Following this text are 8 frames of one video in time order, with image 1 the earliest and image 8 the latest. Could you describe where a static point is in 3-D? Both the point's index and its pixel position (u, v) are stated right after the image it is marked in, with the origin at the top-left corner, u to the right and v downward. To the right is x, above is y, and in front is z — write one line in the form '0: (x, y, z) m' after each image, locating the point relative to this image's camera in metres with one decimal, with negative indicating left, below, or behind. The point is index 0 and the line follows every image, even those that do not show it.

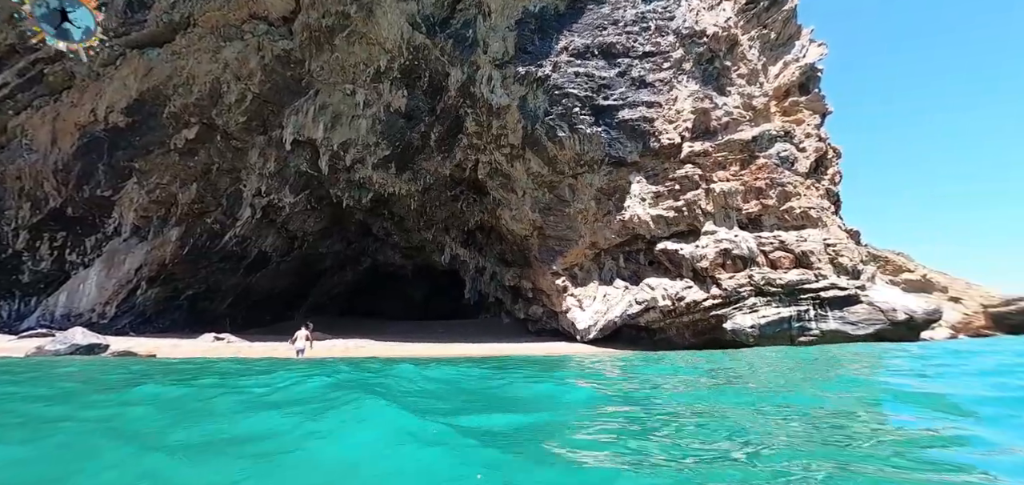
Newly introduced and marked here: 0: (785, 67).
0: (+7.8, +5.0, +13.4) m
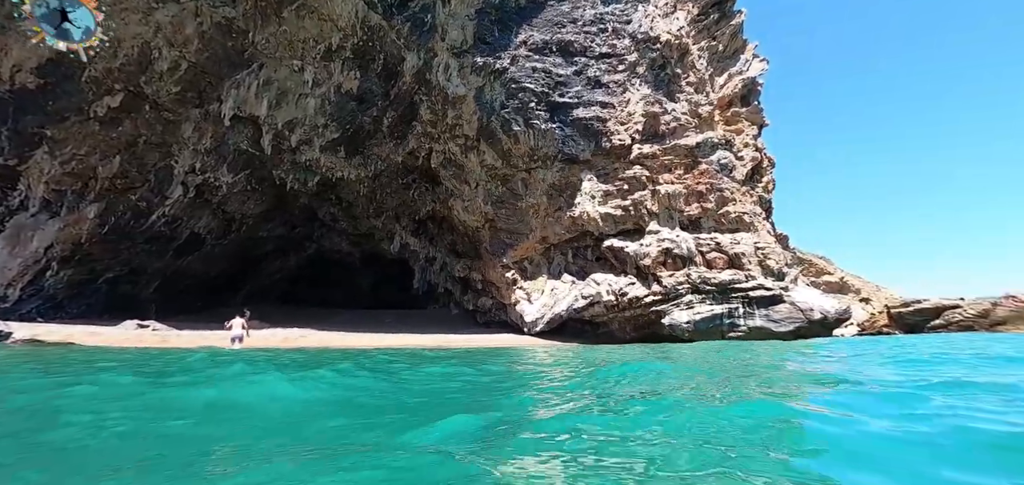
0: (+6.6, +4.9, +14.2) m
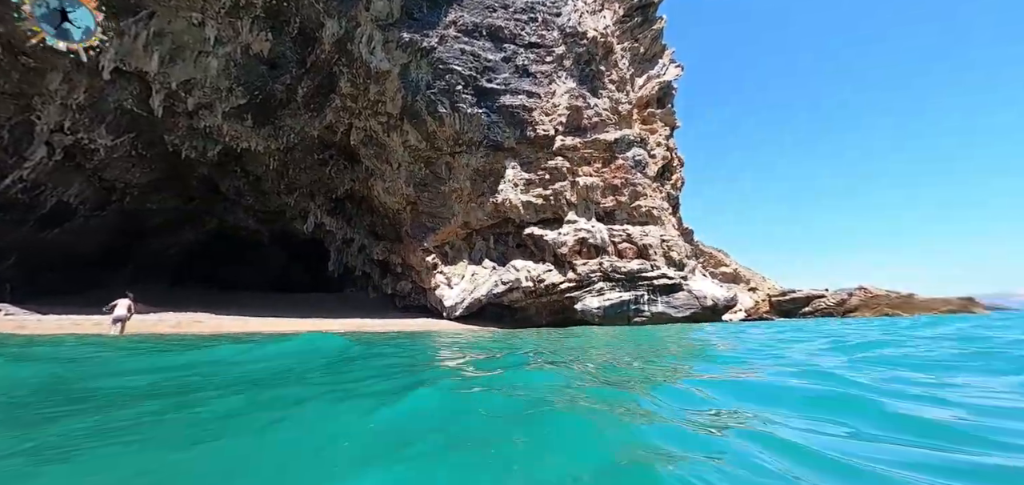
0: (+4.3, +5.2, +15.1) m
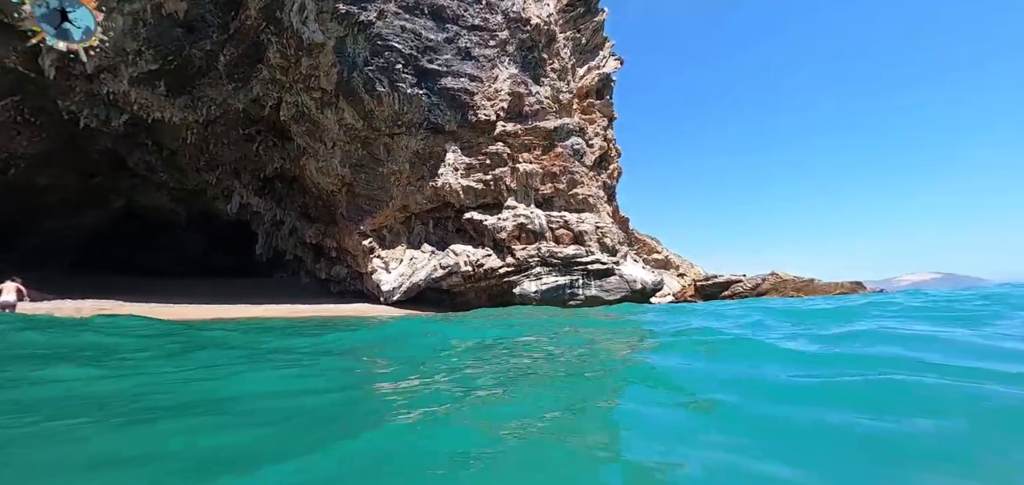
0: (+2.4, +5.6, +15.4) m
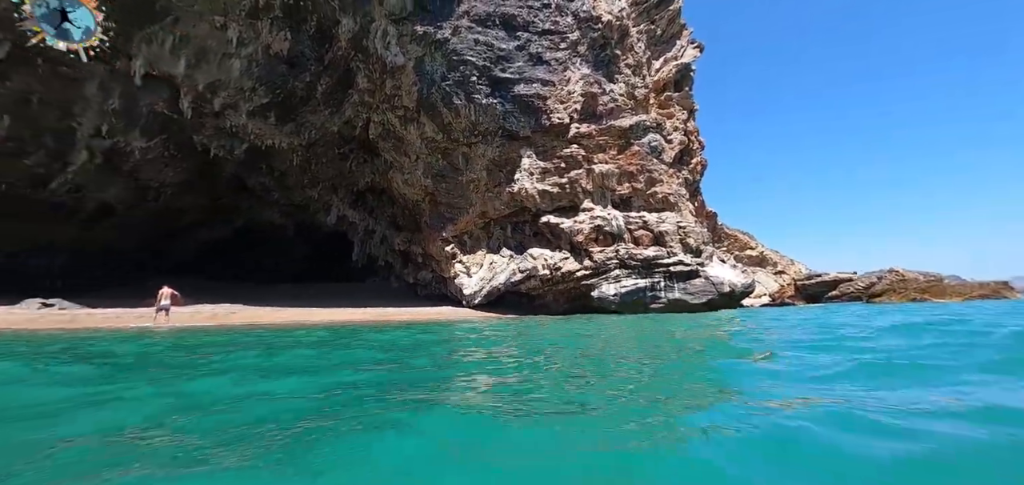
0: (+4.8, +5.6, +14.8) m
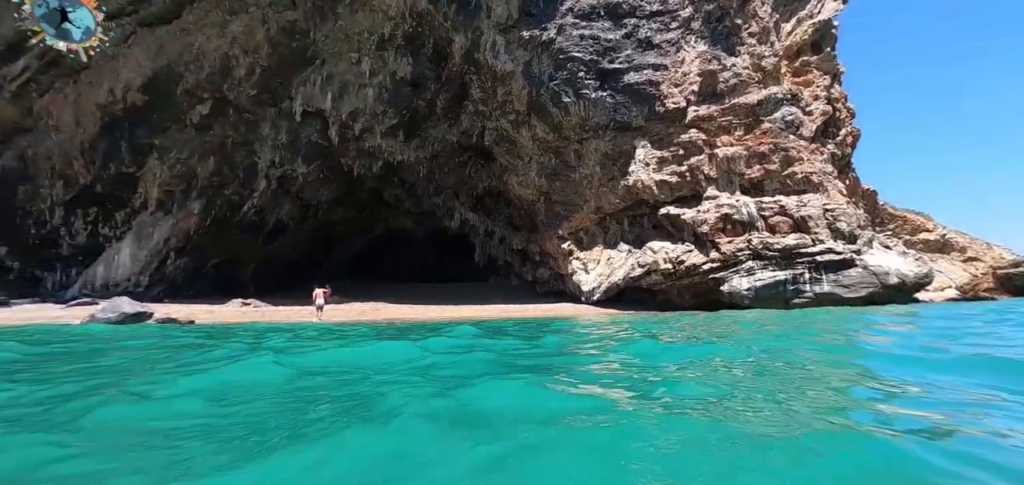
0: (+7.9, +6.0, +13.0) m
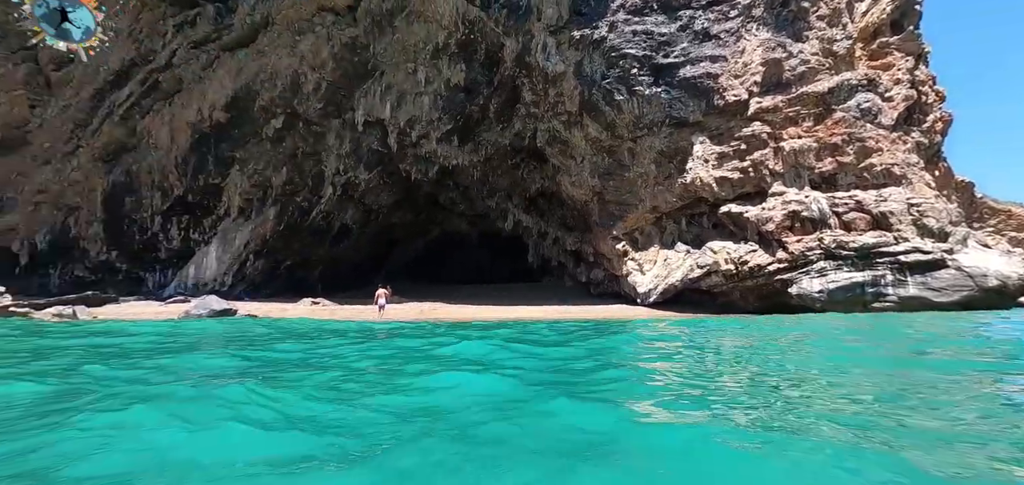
0: (+9.3, +6.1, +11.9) m
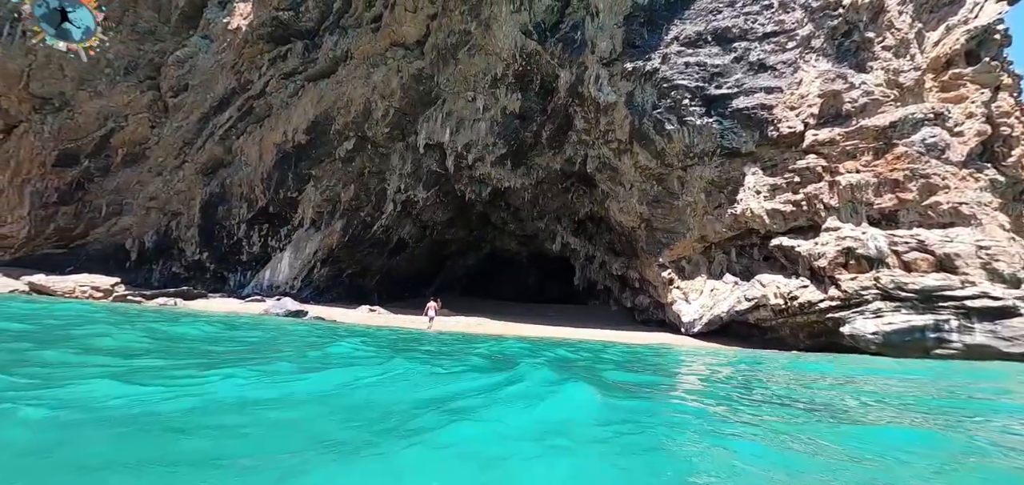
0: (+10.6, +5.0, +11.4) m
